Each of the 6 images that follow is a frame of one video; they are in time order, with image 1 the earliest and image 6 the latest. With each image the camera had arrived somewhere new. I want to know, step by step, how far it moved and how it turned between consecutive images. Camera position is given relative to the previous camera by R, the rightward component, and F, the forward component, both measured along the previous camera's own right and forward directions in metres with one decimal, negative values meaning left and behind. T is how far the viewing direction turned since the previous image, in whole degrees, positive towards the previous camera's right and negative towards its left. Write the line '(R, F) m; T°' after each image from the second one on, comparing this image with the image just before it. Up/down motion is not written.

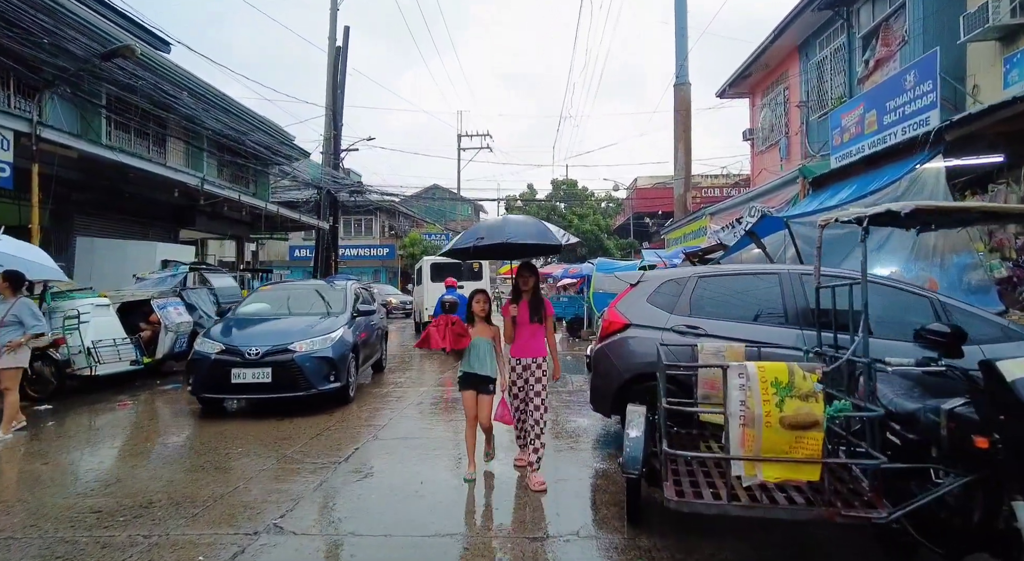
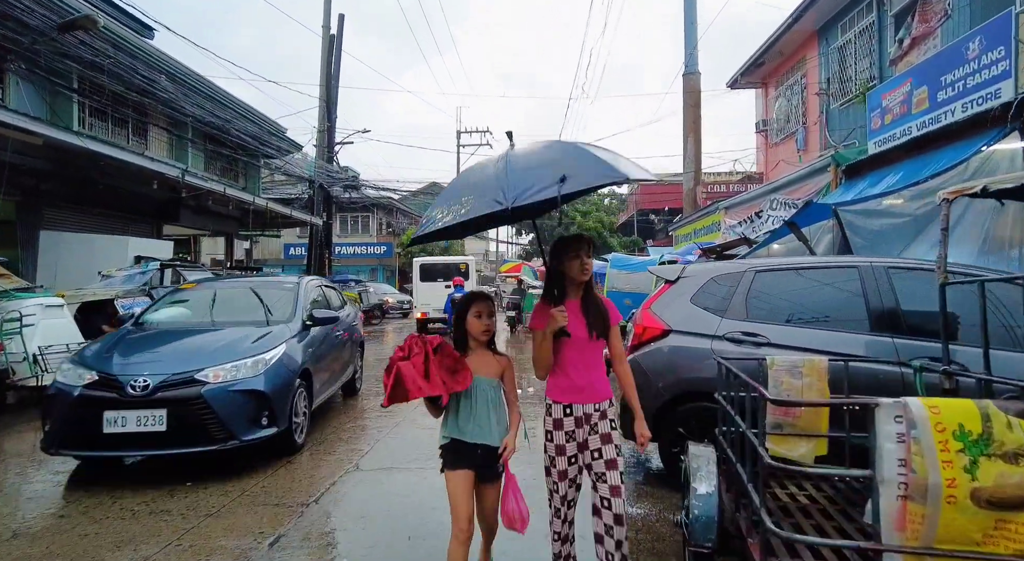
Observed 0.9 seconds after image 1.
(-0.1, +0.9) m; 0°
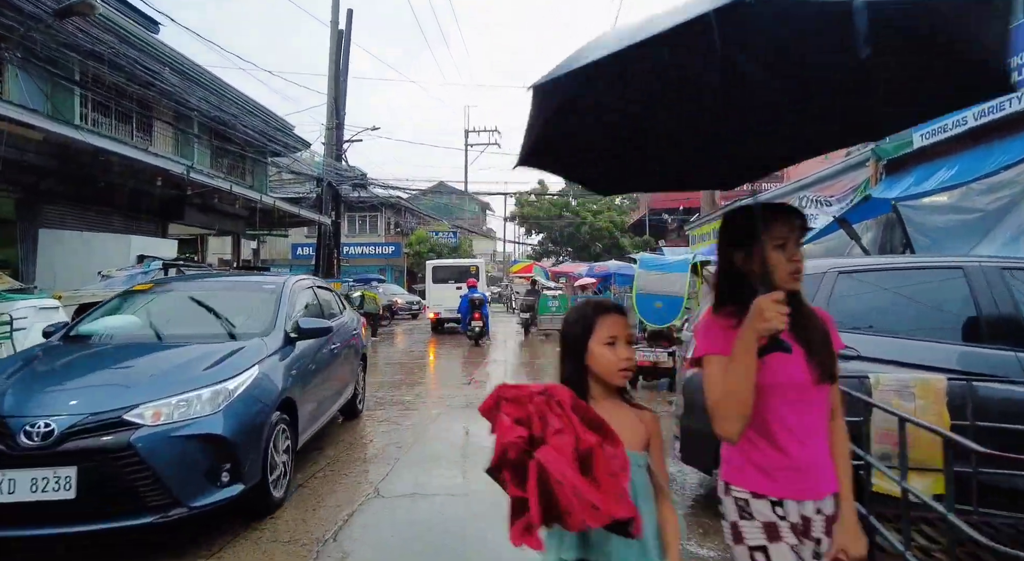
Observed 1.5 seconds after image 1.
(-0.2, +0.5) m; -1°
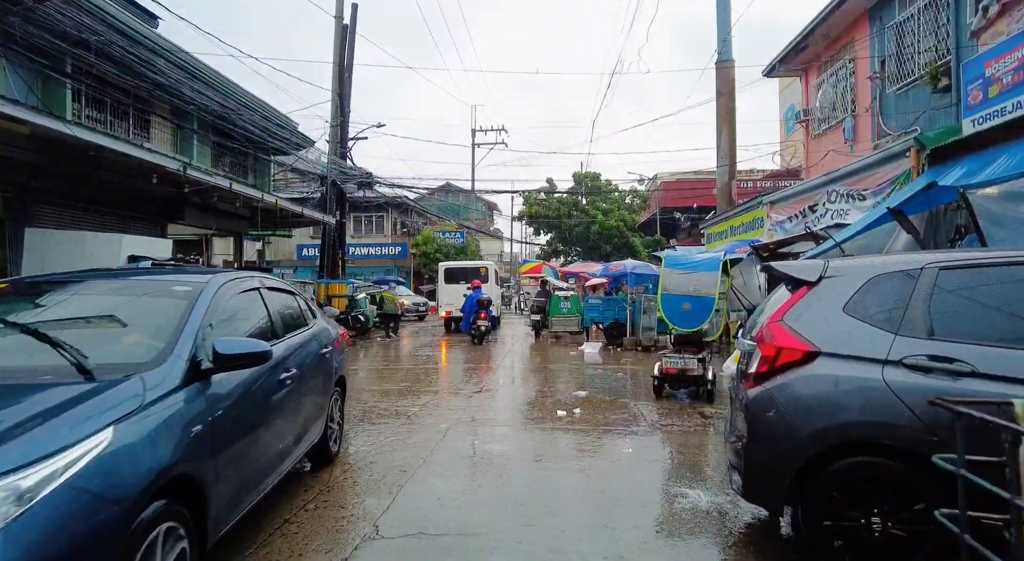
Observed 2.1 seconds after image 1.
(-0.1, +0.6) m; -1°
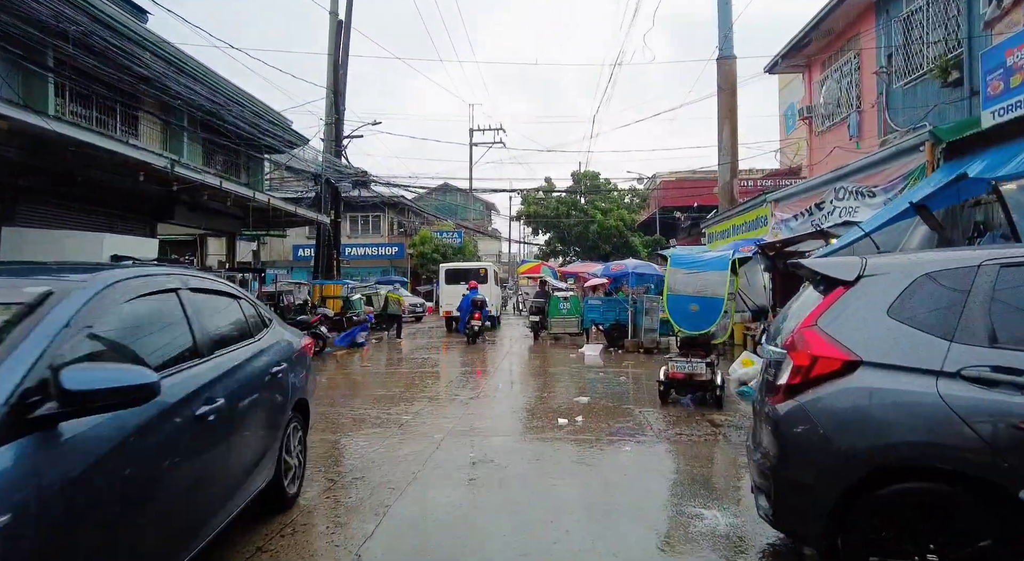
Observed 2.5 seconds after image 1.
(0.0, +0.4) m; 0°
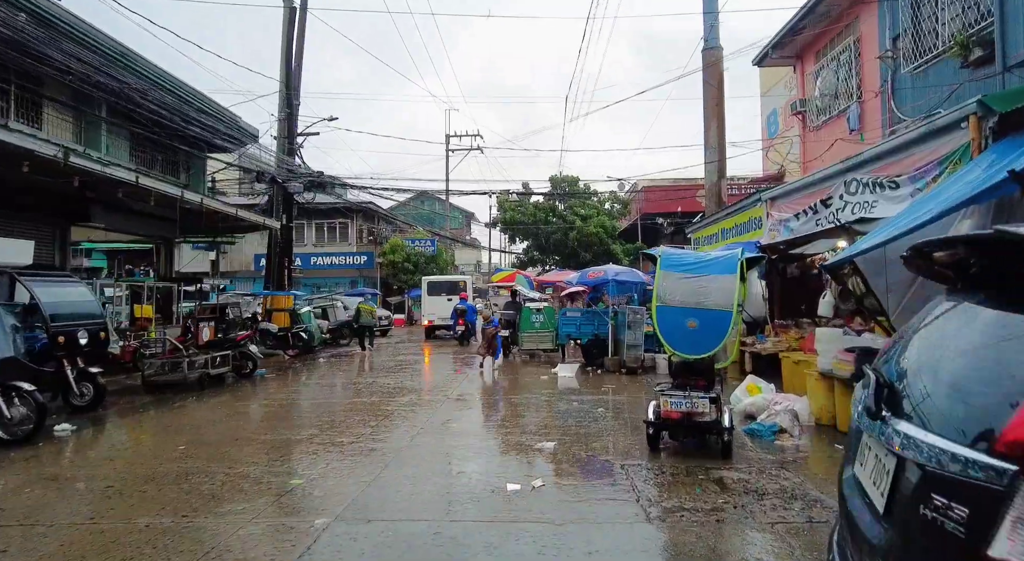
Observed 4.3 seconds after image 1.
(+0.4, +1.7) m; +2°
